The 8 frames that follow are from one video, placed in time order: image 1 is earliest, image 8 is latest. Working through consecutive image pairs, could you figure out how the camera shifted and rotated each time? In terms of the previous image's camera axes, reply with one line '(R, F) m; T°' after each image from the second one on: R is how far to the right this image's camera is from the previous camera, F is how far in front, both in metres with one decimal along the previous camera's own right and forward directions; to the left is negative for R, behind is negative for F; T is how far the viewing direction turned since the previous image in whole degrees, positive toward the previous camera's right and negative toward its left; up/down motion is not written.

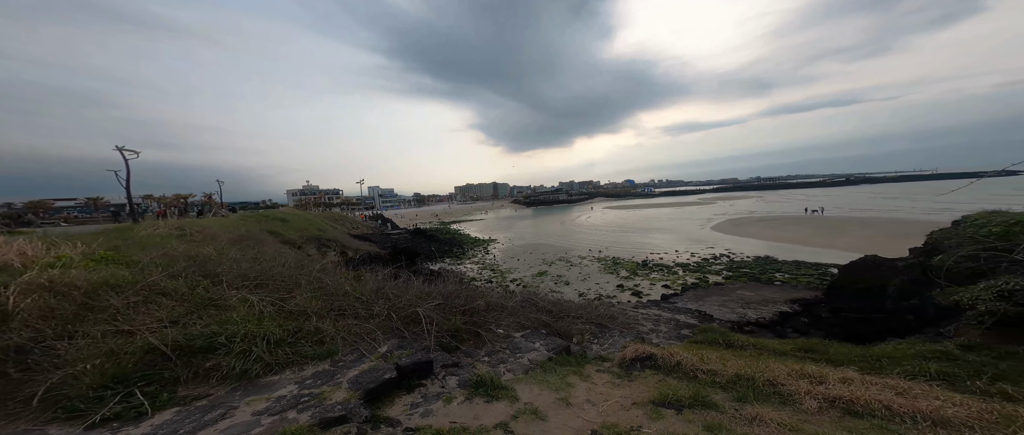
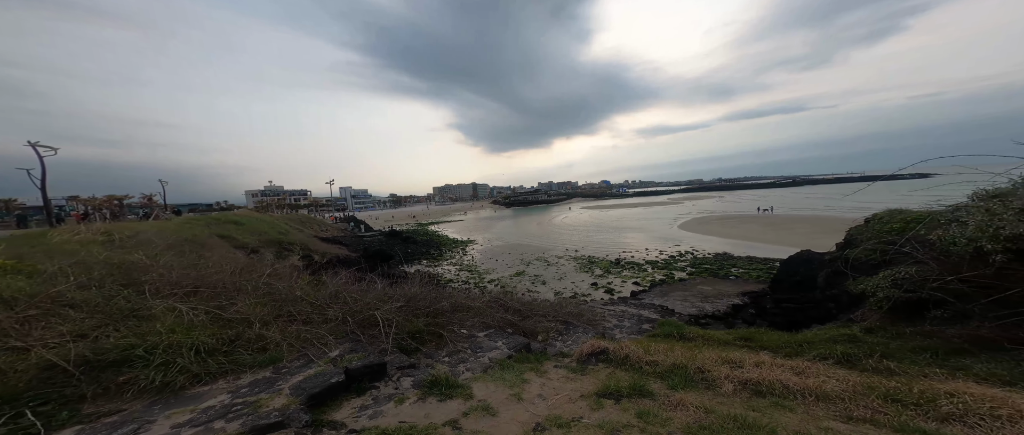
(+0.2, -0.2) m; +5°
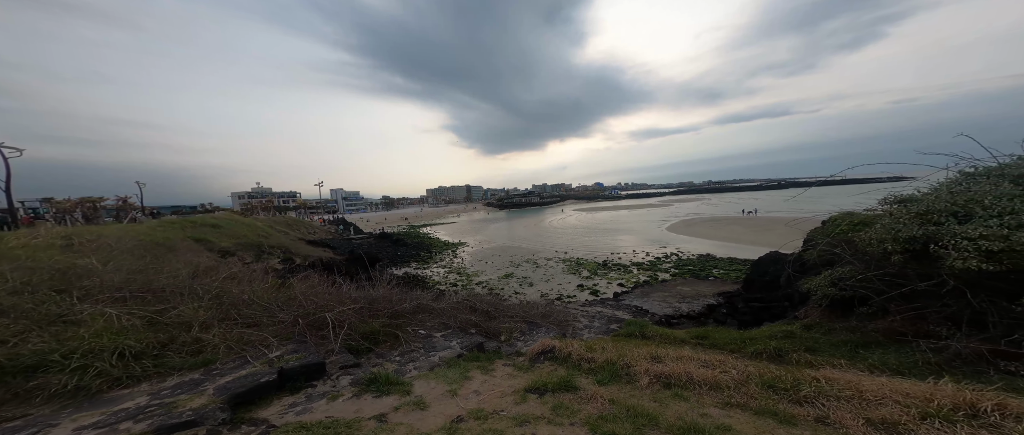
(+0.7, -0.3) m; +2°
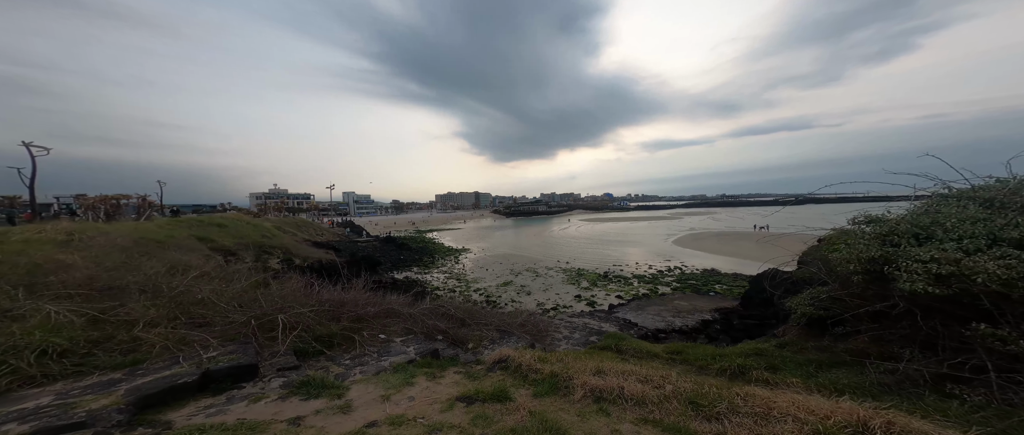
(+0.8, 0.0) m; -1°
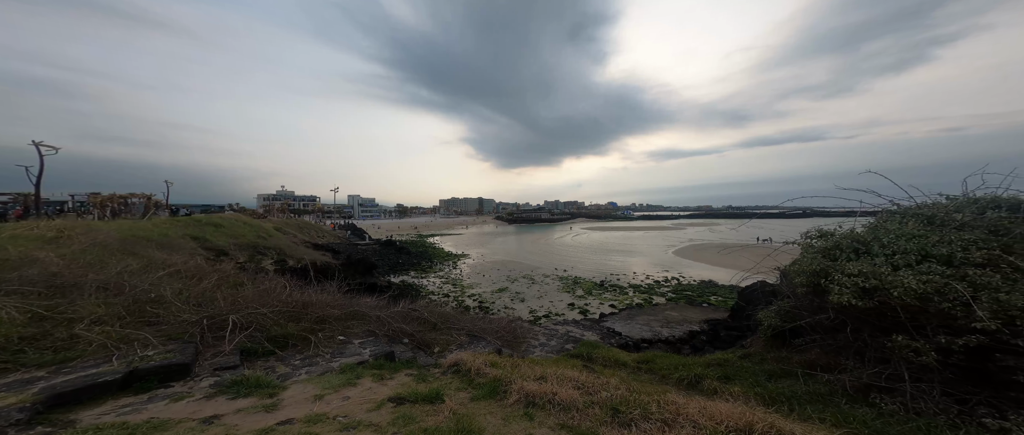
(+0.7, -0.1) m; 0°
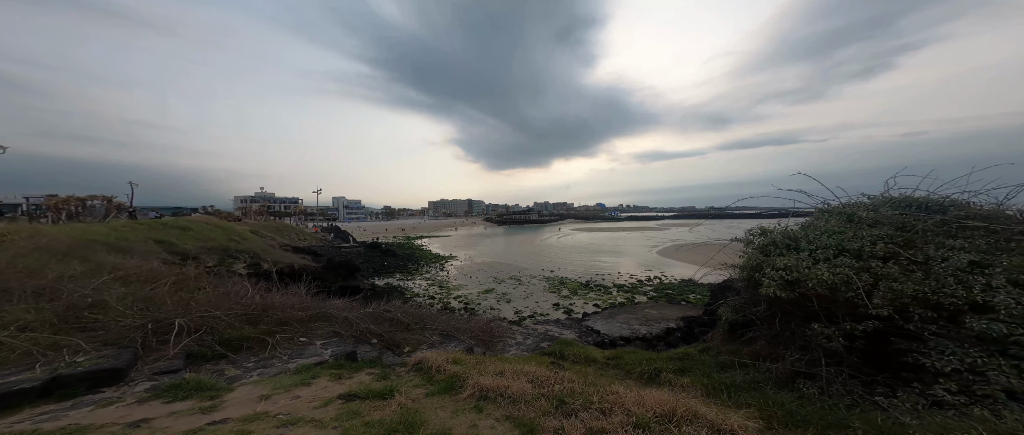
(+0.4, -0.1) m; +3°
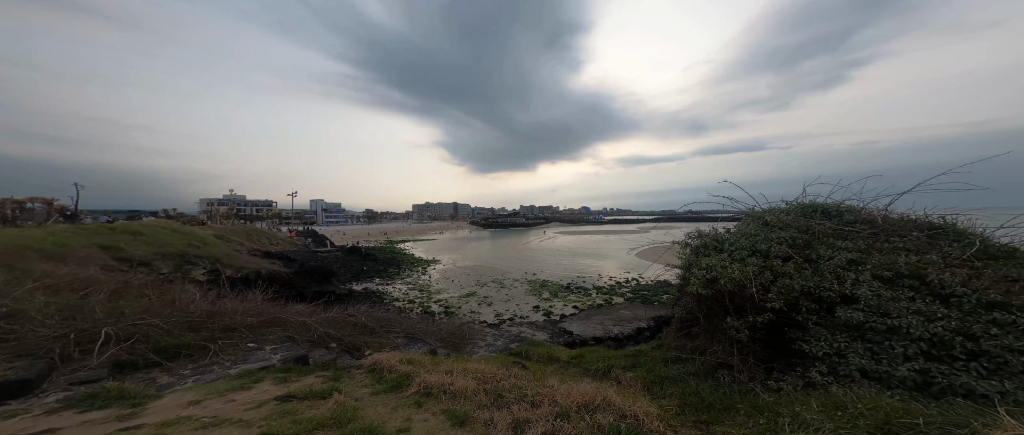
(+0.5, -0.1) m; +4°
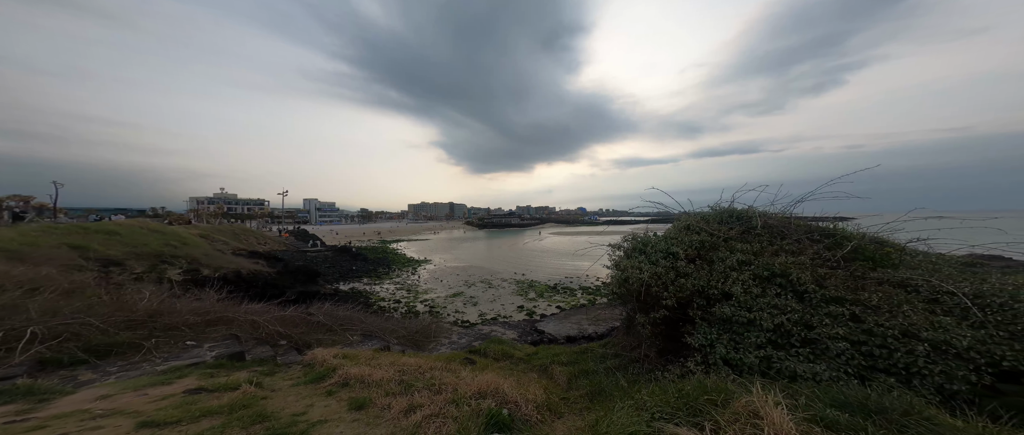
(+1.0, -0.2) m; +2°
